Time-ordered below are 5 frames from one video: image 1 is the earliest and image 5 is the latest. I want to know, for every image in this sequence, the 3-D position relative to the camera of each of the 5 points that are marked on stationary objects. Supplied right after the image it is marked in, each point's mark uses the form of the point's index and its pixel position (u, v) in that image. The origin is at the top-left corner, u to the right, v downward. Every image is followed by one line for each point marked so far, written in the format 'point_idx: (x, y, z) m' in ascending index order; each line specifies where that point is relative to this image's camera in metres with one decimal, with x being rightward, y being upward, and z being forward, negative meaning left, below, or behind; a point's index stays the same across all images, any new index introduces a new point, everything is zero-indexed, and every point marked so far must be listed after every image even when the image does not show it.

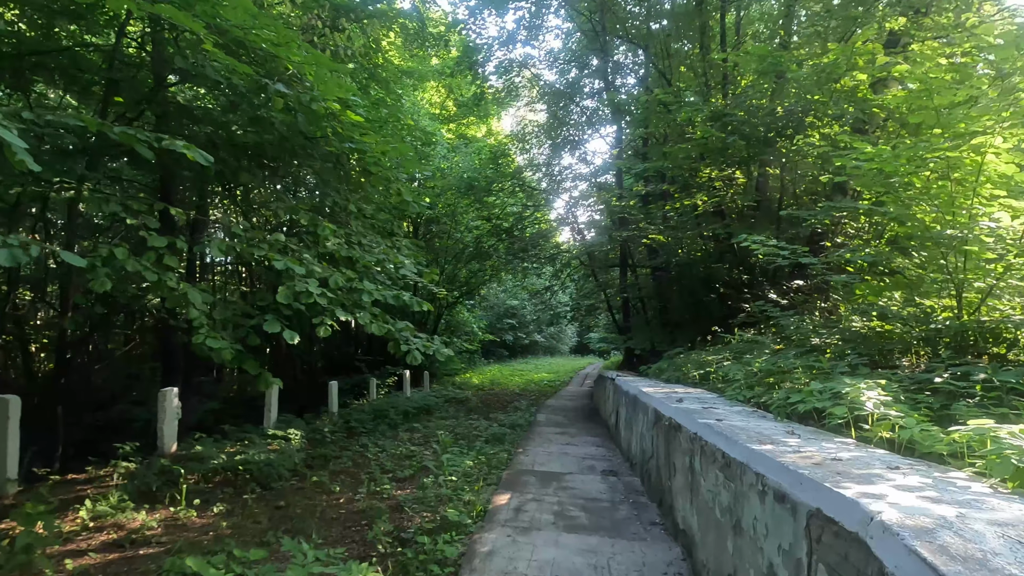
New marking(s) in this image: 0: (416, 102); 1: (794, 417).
0: (-3.0, +5.5, +15.4) m
1: (+1.7, -0.8, +3.2) m
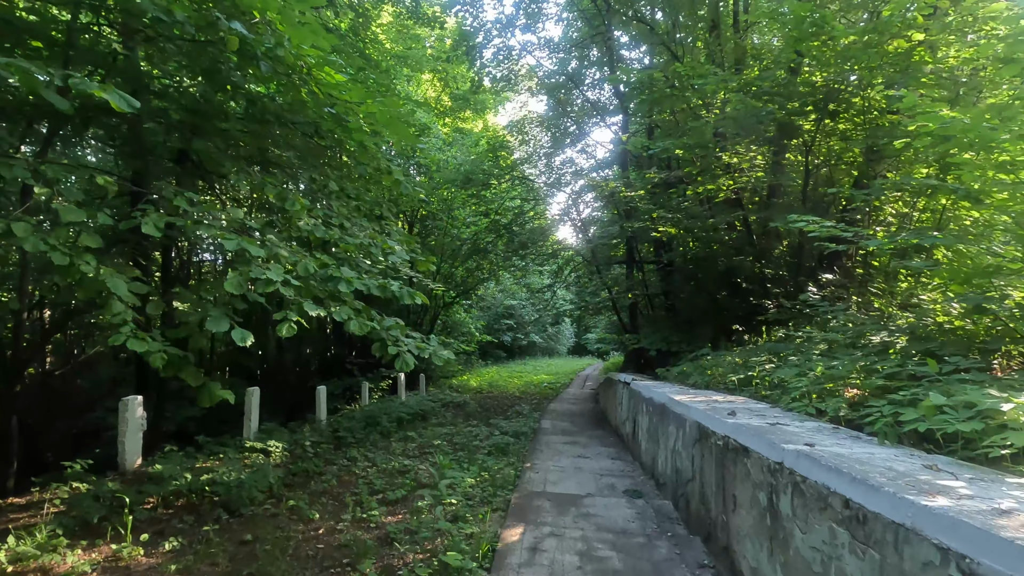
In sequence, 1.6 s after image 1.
0: (-3.0, +5.6, +14.6) m
1: (+1.8, -0.7, +2.4) m
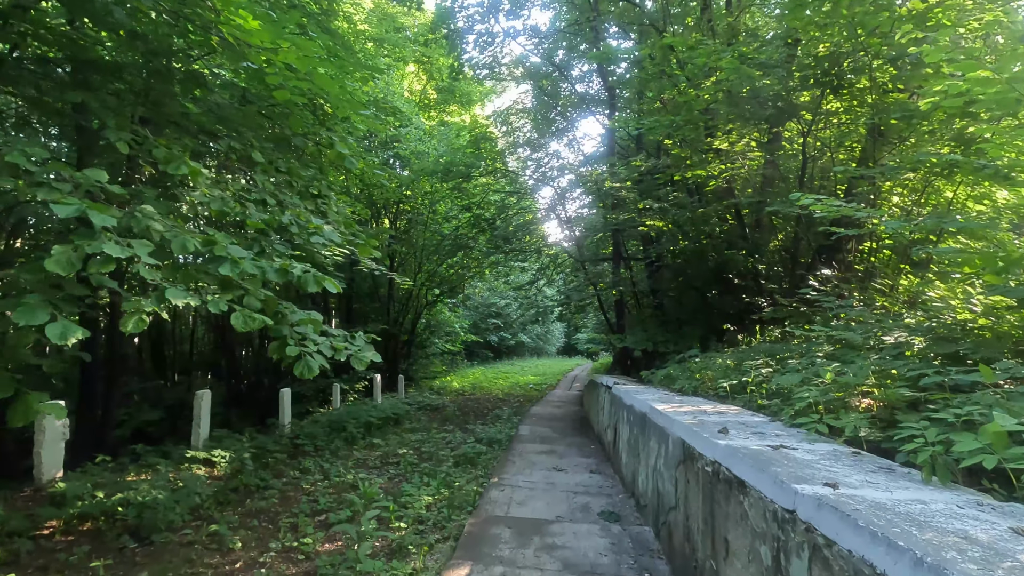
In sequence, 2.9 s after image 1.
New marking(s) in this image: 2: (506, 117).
0: (-3.5, +5.7, +13.9) m
1: (+1.5, -0.6, +1.8) m
2: (-0.2, +5.1, +15.7) m
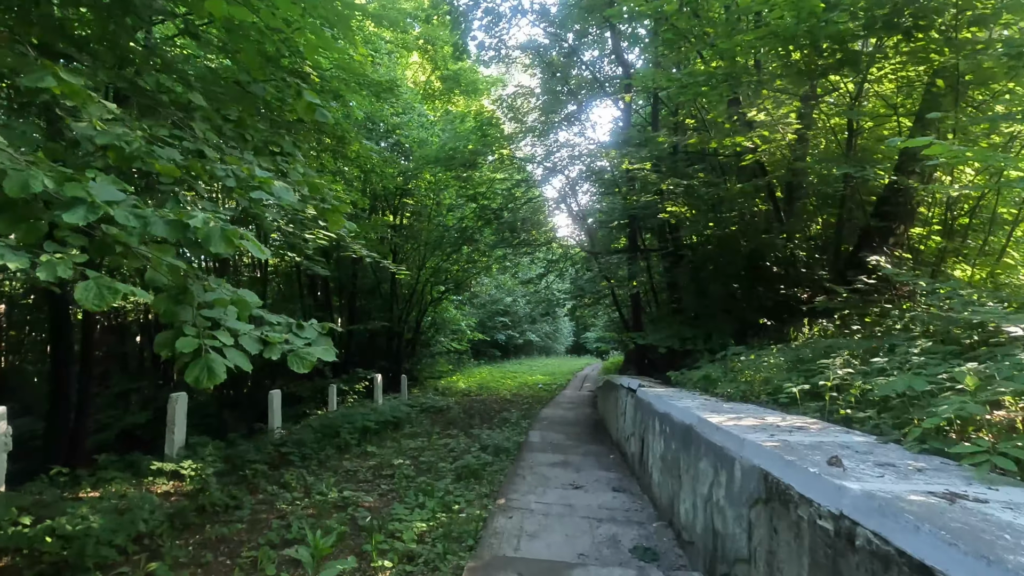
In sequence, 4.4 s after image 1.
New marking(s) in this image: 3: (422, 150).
0: (-3.3, +5.8, +13.1) m
1: (+1.6, -0.5, +0.9) m
2: (0.0, +5.2, +14.8) m
3: (-2.5, +3.8, +14.0) m
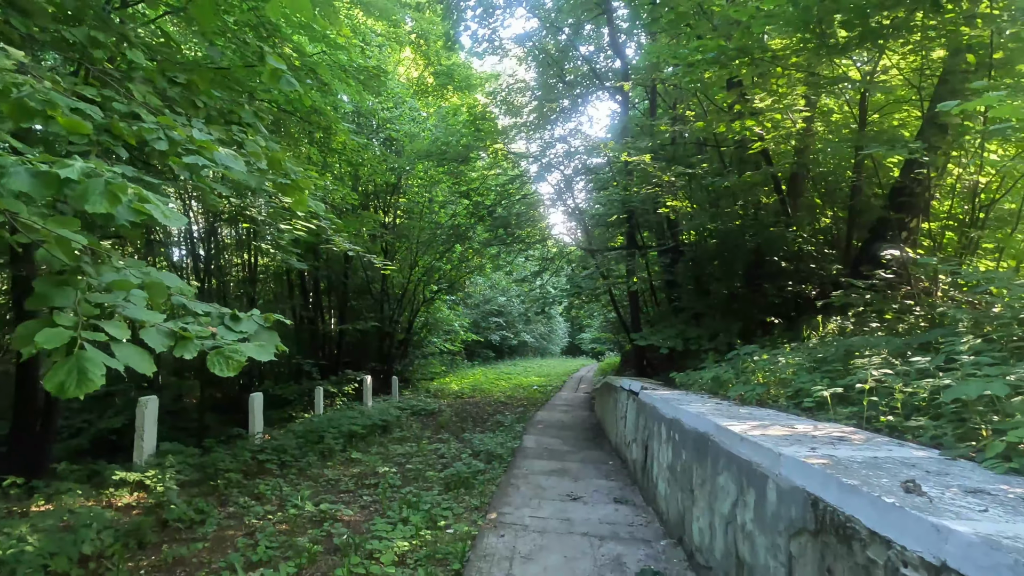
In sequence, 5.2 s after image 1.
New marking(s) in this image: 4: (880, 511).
0: (-3.4, +5.8, +12.6) m
1: (+1.5, -0.4, +0.5) m
2: (-0.1, +5.3, +14.4) m
3: (-2.6, +3.8, +13.6) m
4: (+1.0, -0.6, +1.4) m
